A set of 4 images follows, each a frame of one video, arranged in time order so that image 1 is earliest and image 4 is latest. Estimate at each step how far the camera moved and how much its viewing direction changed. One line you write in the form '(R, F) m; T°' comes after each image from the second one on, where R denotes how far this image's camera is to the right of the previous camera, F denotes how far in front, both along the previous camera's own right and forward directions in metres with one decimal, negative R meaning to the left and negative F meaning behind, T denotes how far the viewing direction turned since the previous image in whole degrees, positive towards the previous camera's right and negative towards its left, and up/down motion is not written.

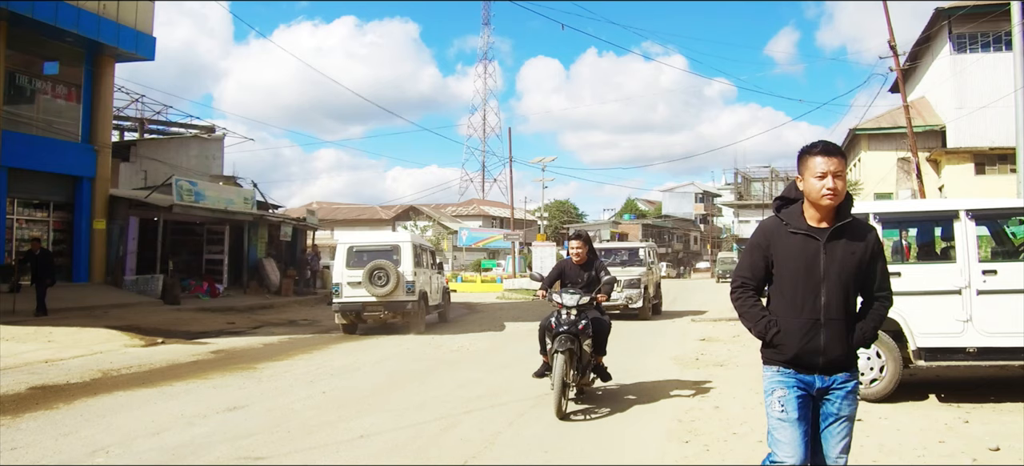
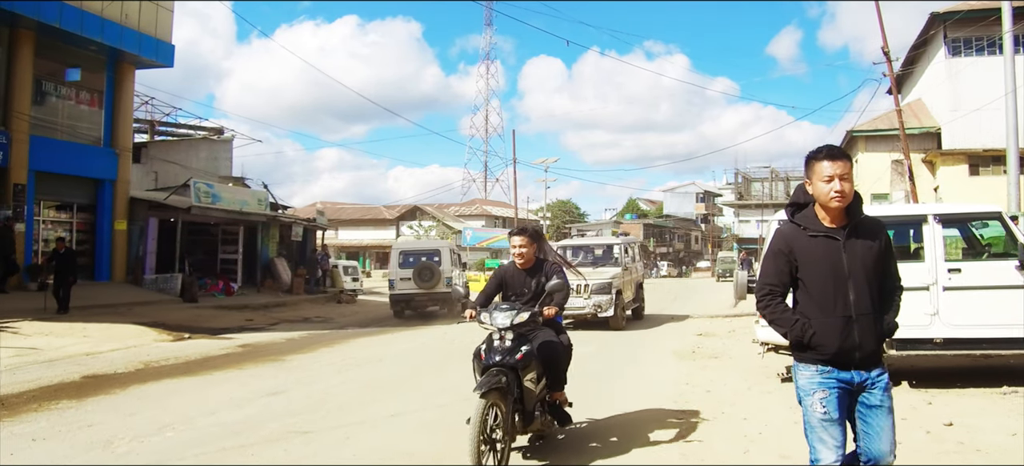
(-0.1, -0.6) m; 0°
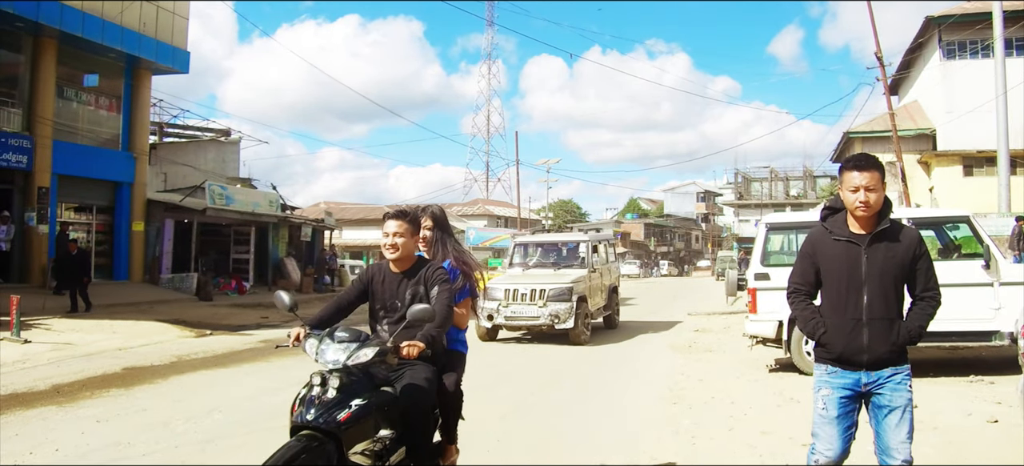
(-0.1, -0.6) m; 0°
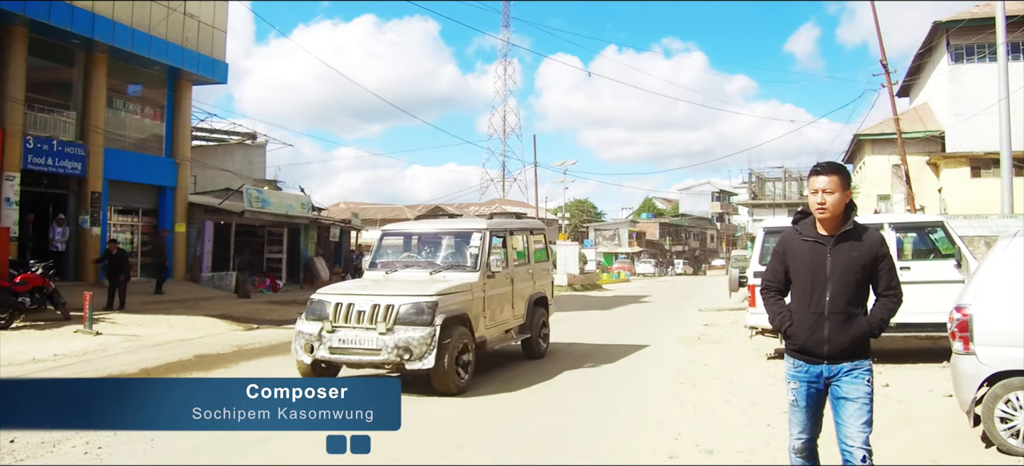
(-0.1, -0.9) m; -1°
